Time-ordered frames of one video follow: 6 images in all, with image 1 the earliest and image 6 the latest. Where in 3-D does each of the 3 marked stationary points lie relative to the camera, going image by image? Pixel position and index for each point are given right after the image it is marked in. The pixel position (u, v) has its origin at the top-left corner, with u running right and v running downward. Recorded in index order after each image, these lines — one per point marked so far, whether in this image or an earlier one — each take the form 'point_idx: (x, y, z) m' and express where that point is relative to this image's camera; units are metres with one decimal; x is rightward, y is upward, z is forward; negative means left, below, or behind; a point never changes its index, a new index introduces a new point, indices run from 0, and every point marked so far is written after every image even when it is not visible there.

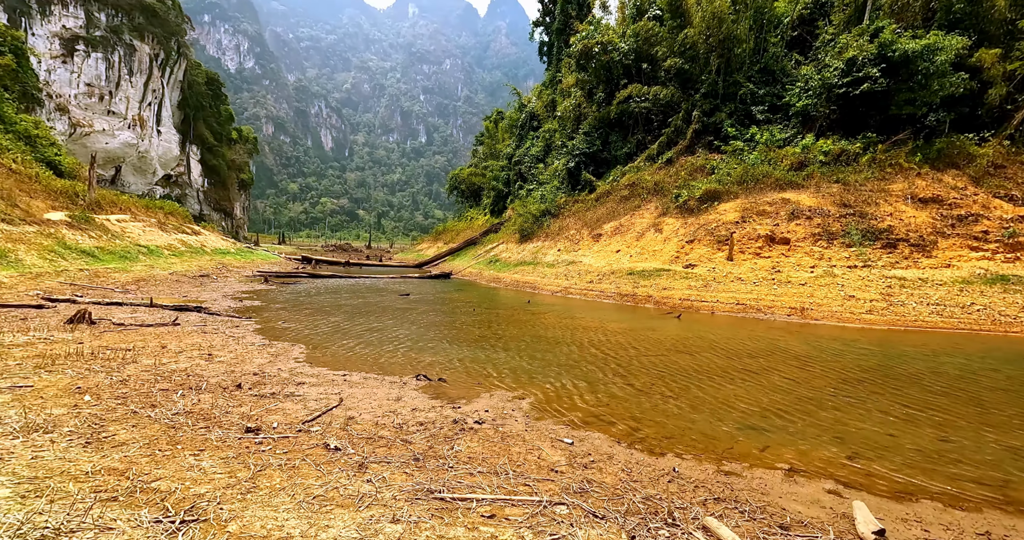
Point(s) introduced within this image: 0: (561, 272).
0: (+1.4, -0.2, +16.8) m
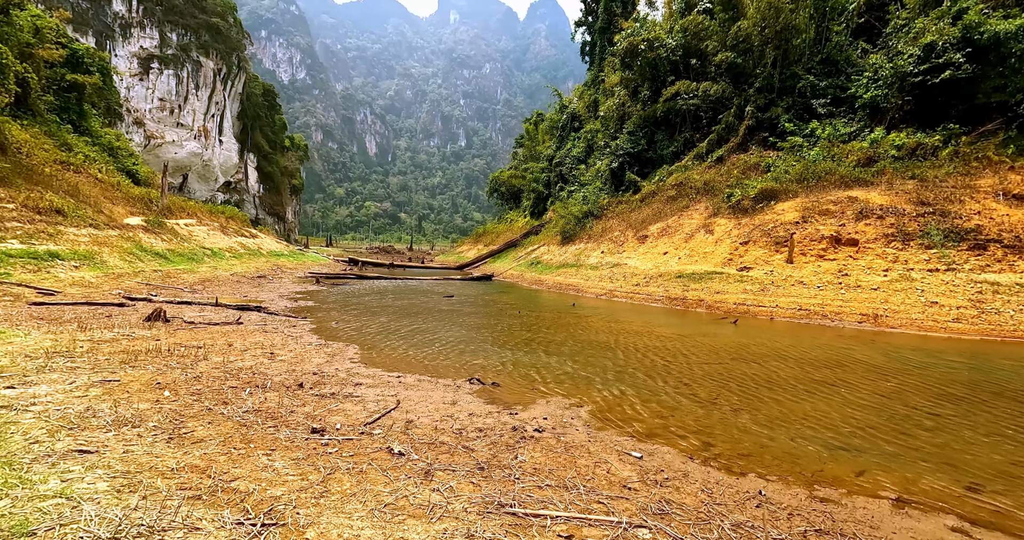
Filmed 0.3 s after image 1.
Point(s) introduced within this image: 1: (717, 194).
0: (+2.9, -0.2, +16.5) m
1: (+6.2, +2.3, +15.7) m
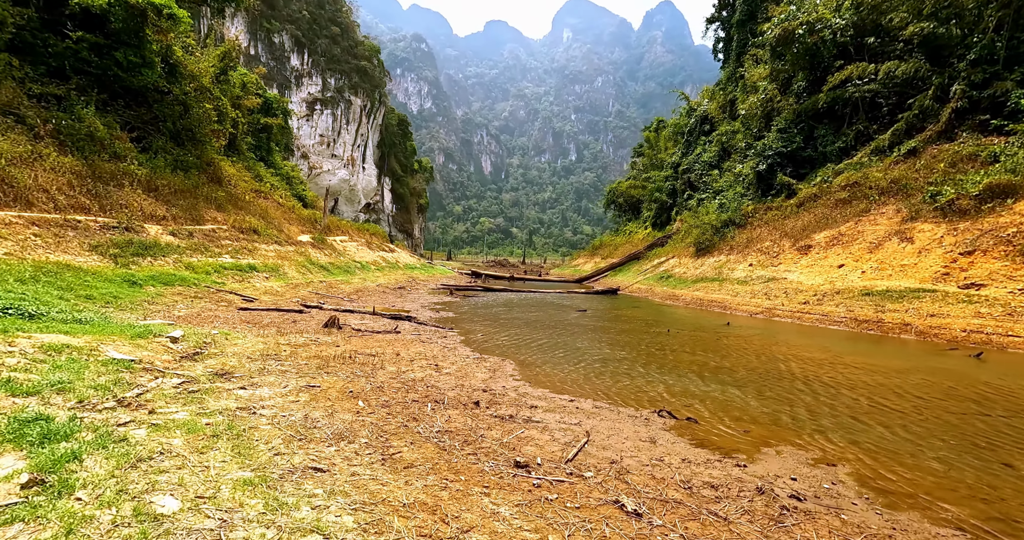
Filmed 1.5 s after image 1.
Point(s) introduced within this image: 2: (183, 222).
0: (+7.3, -0.6, +15.0) m
1: (+10.3, +1.9, +13.4) m
2: (-9.5, +1.4, +14.7) m
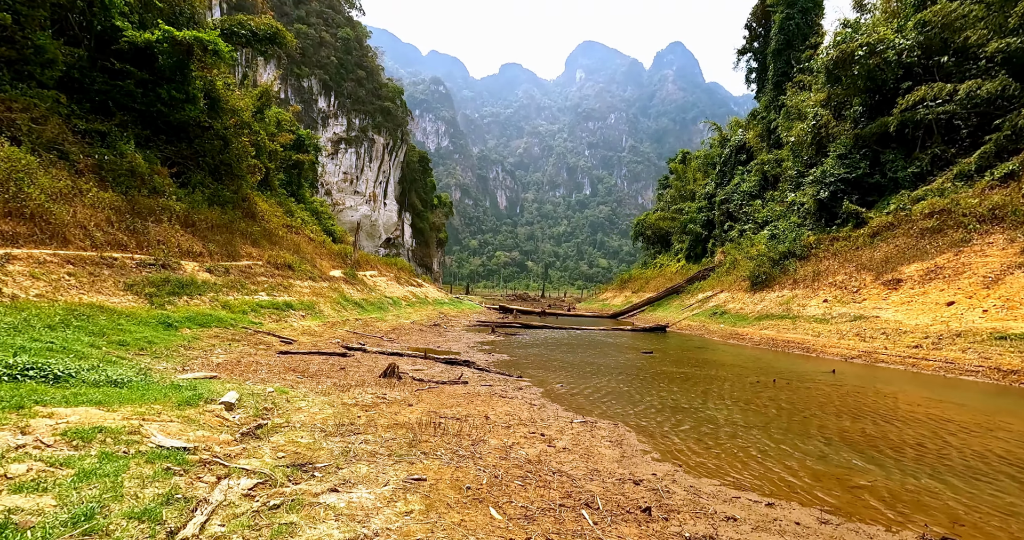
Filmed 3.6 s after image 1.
0: (+8.9, -1.5, +13.4) m
1: (+11.8, +1.1, +11.9) m
2: (-7.9, +0.3, +14.0) m
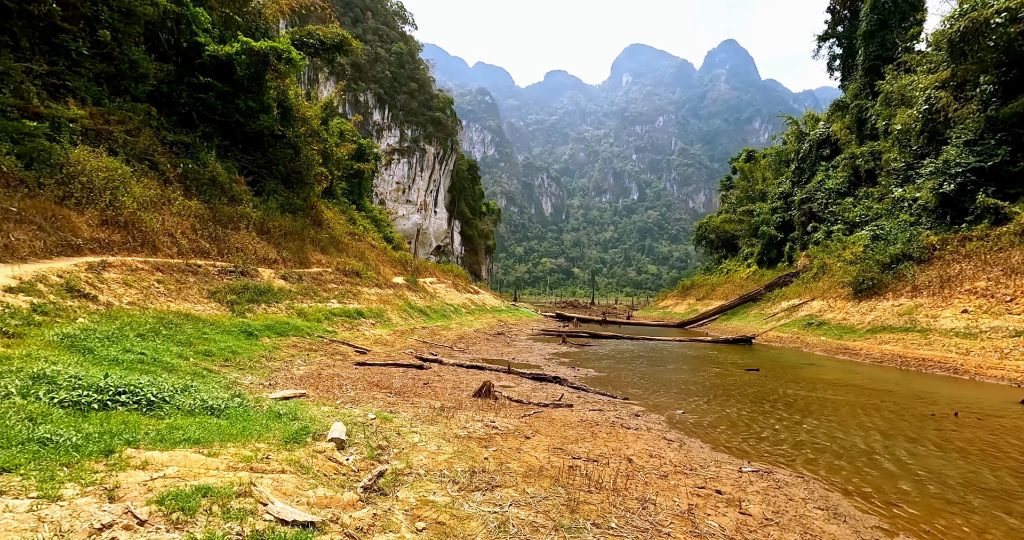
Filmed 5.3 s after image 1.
0: (+11.0, -1.7, +11.4) m
1: (+13.7, +0.9, +9.6) m
2: (-5.6, +0.1, +13.7) m
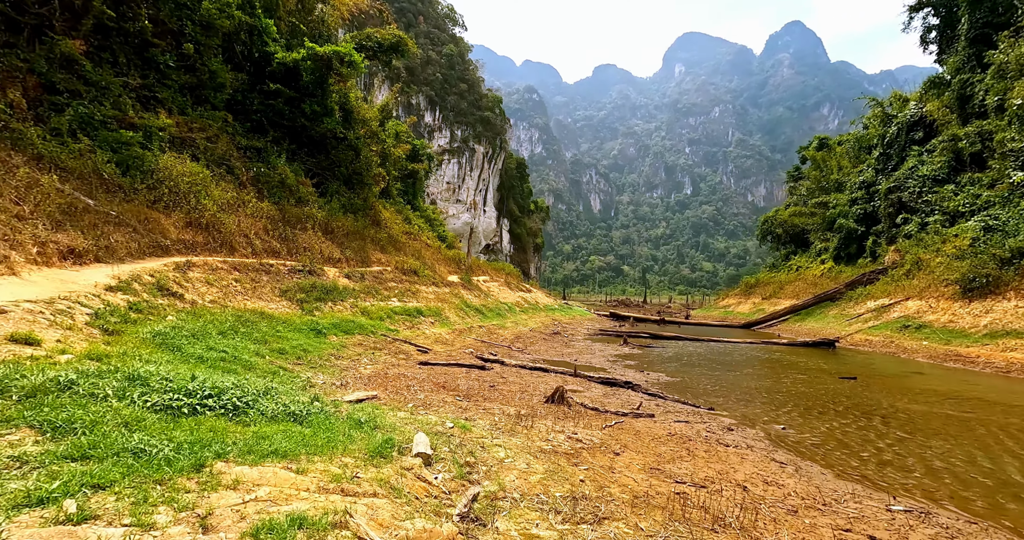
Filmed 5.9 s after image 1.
0: (+12.4, -1.7, +9.8) m
1: (+14.9, +1.0, +7.7) m
2: (-3.9, +0.1, +13.7) m
